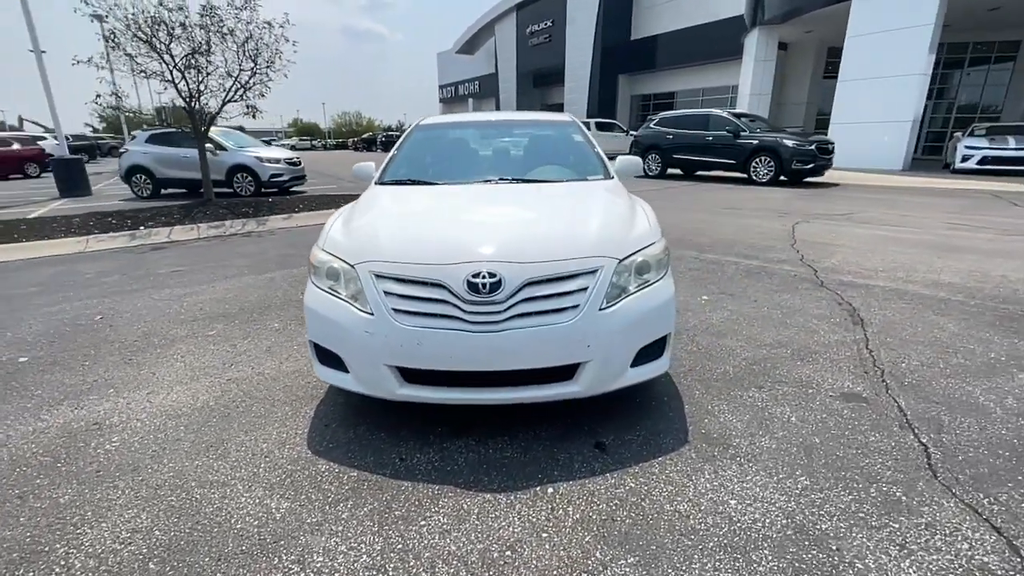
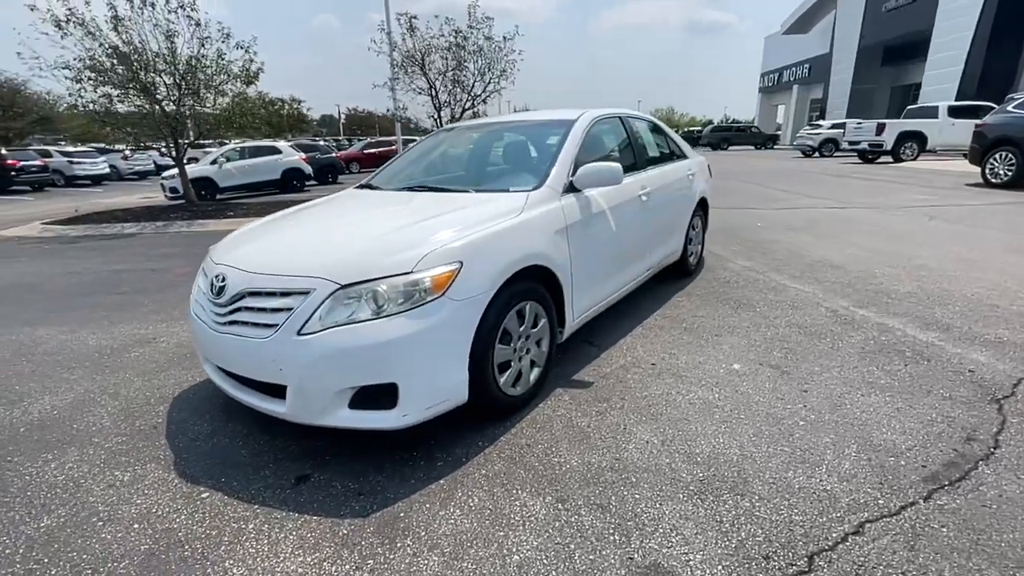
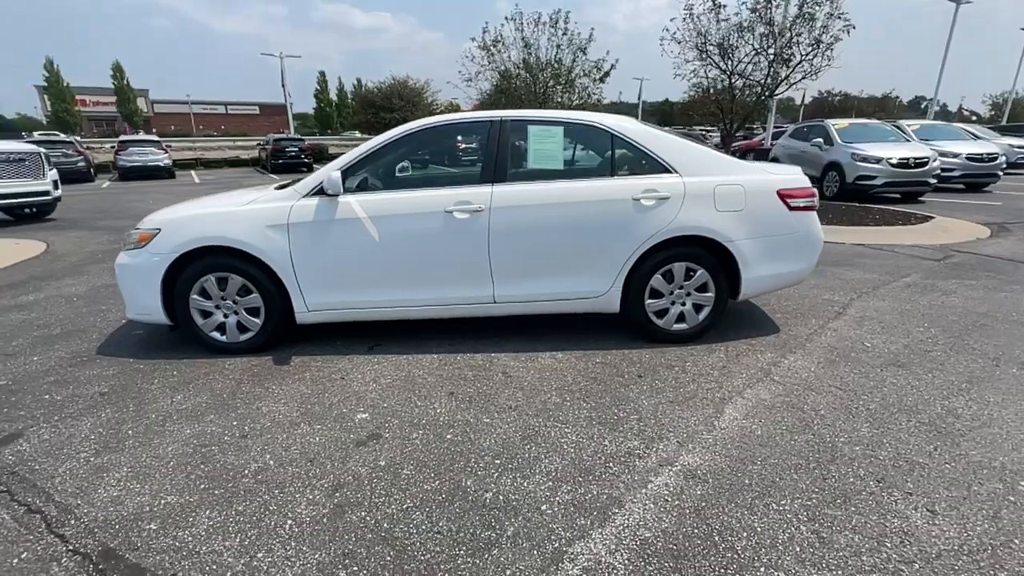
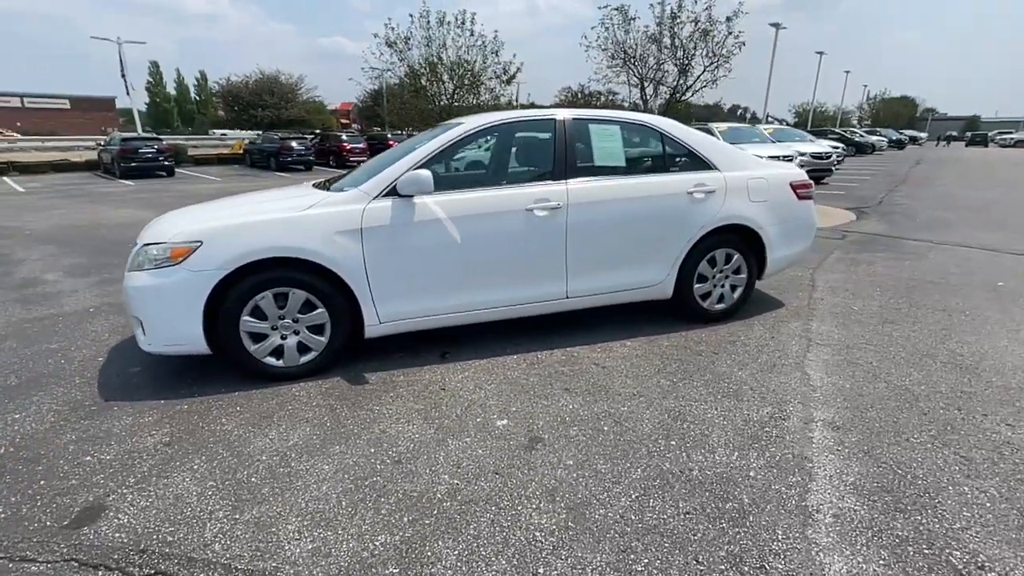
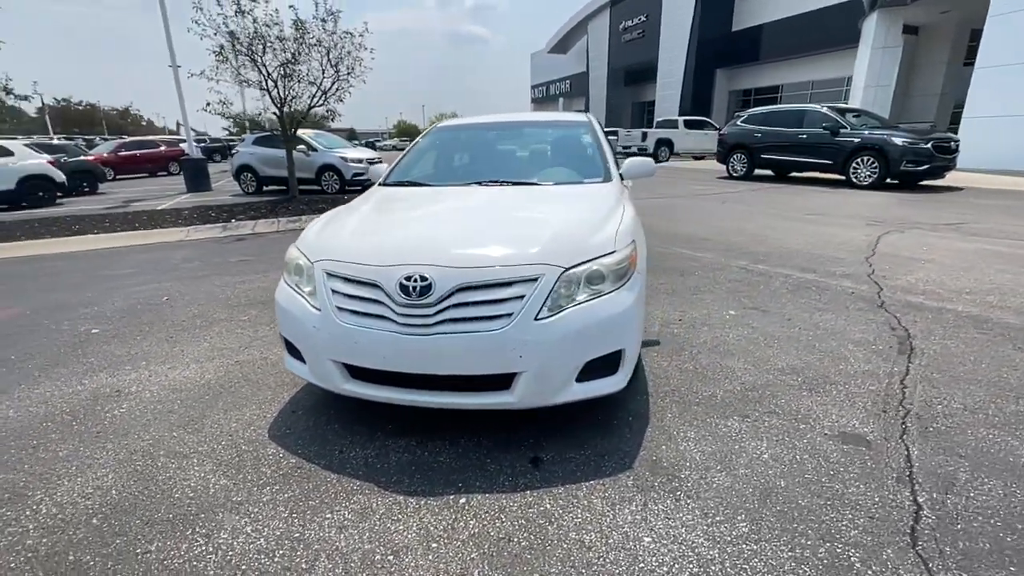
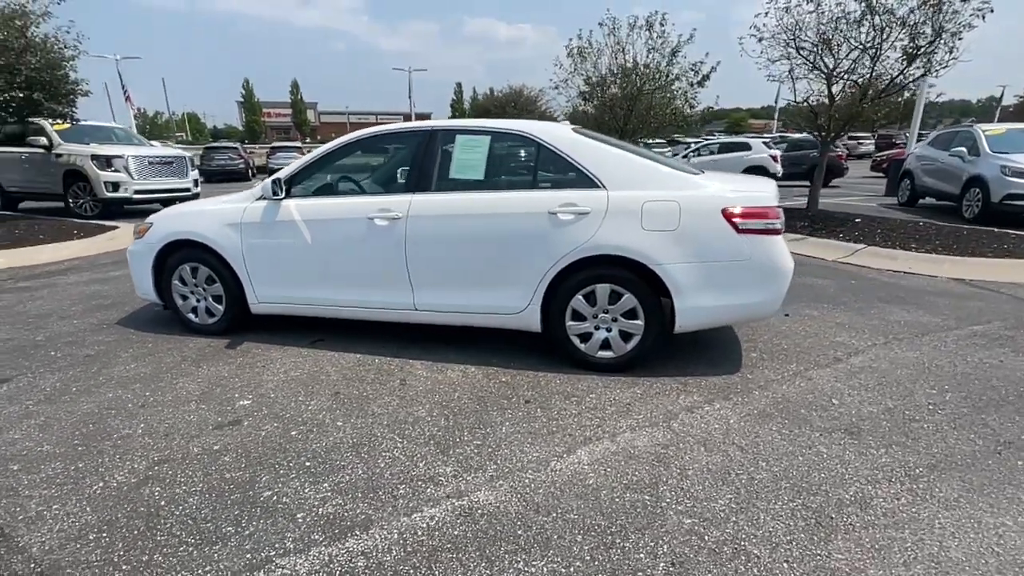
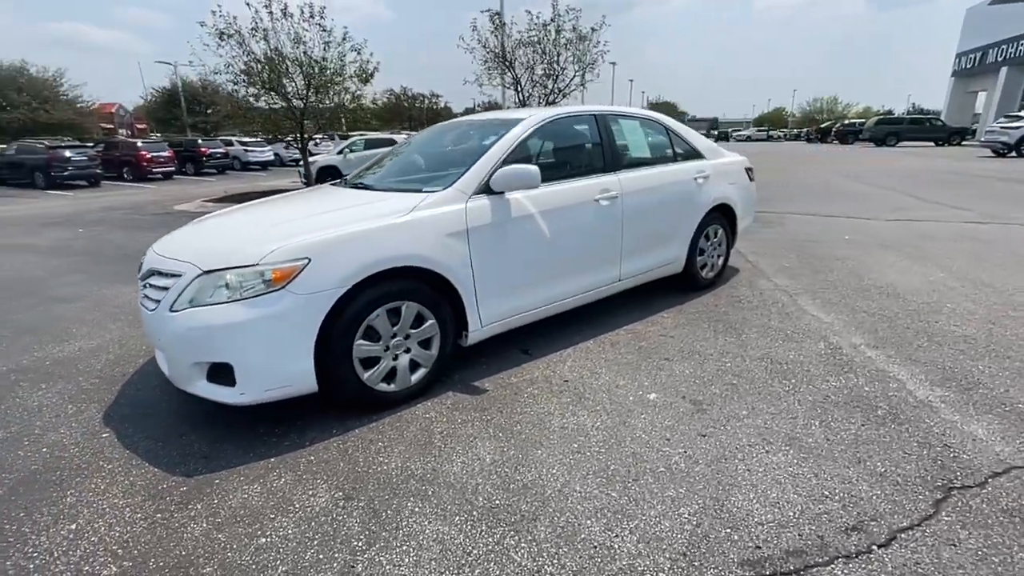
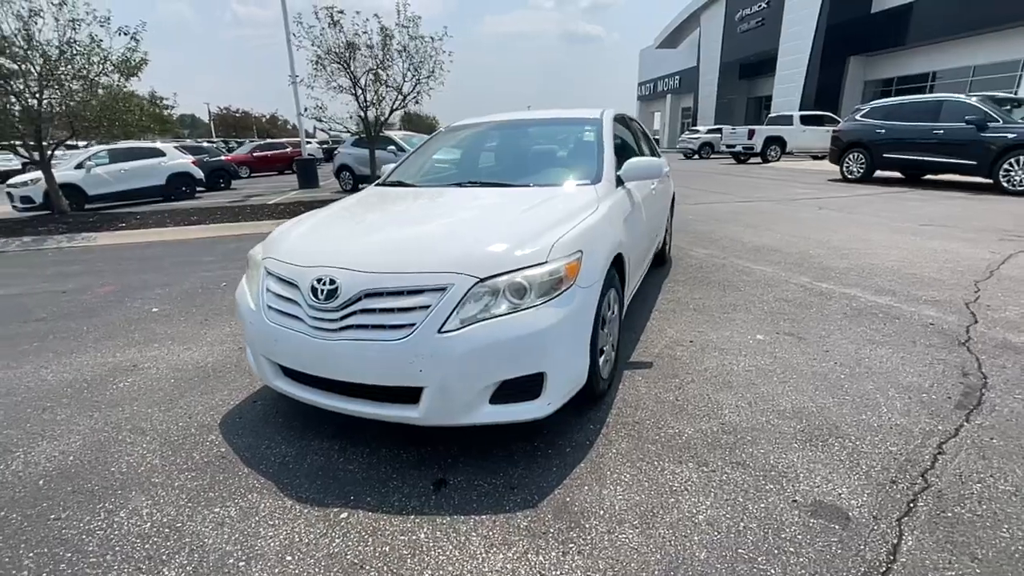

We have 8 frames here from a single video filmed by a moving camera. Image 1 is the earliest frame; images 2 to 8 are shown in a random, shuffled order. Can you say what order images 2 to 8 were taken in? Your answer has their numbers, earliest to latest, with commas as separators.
5, 8, 2, 7, 4, 3, 6
